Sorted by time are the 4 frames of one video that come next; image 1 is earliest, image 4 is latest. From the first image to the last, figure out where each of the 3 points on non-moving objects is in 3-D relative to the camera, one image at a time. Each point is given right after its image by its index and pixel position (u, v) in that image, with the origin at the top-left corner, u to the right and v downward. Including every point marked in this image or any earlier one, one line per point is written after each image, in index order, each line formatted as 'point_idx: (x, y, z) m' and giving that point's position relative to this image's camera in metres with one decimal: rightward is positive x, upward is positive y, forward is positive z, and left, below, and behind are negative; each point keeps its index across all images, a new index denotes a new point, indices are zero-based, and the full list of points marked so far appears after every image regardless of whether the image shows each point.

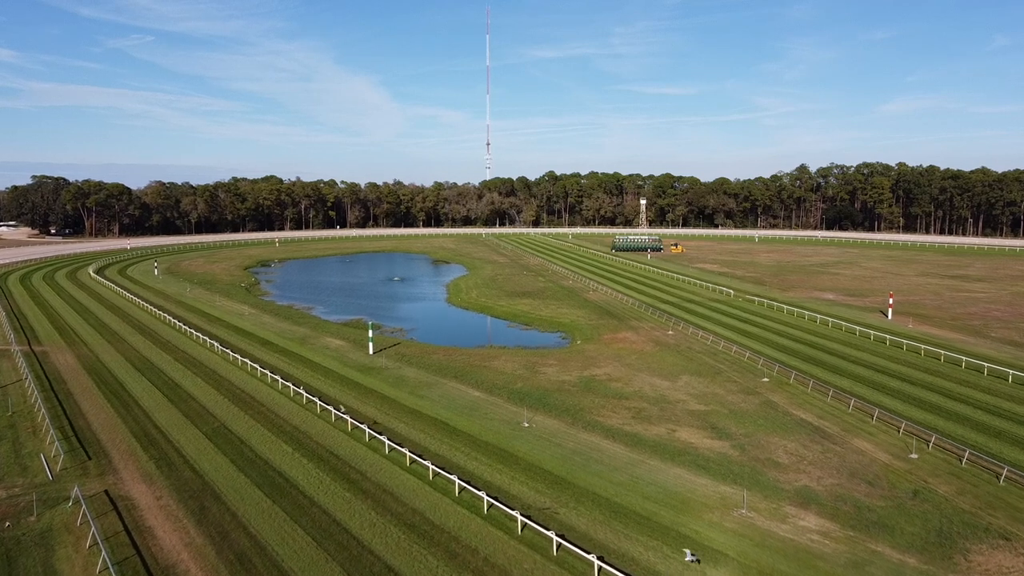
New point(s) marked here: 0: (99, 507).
0: (-13.2, -7.0, +19.2) m
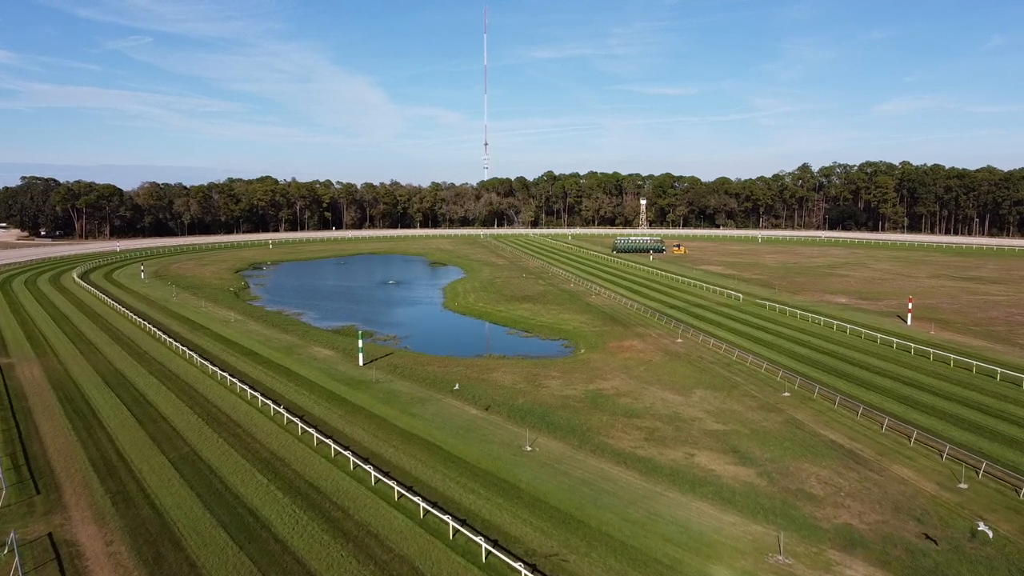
0: (-13.1, -7.4, +16.7) m
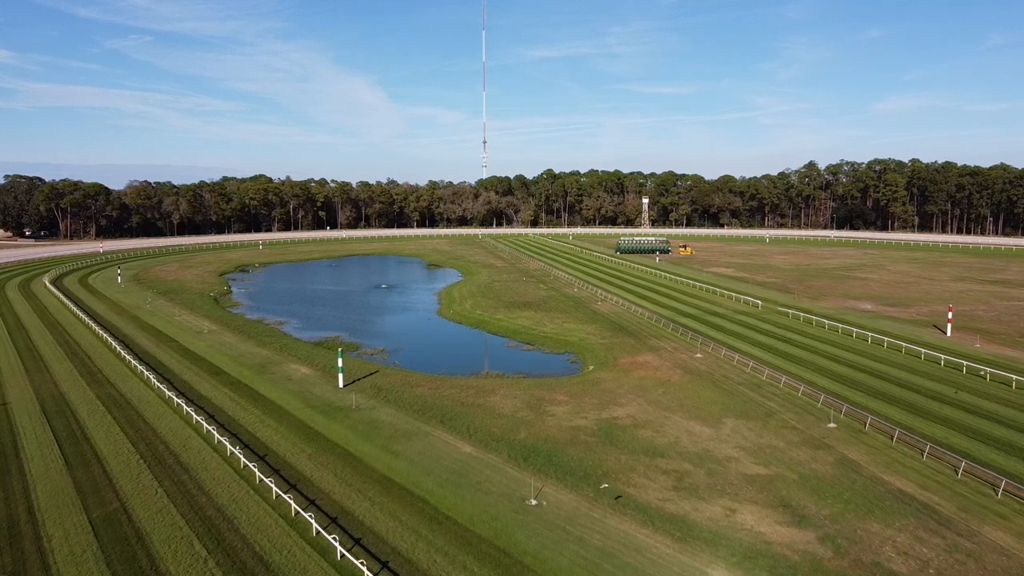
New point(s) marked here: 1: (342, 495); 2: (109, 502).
0: (-13.1, -8.1, +12.4) m
1: (-5.6, -6.8, +19.9) m
2: (-13.1, -6.9, +19.5) m
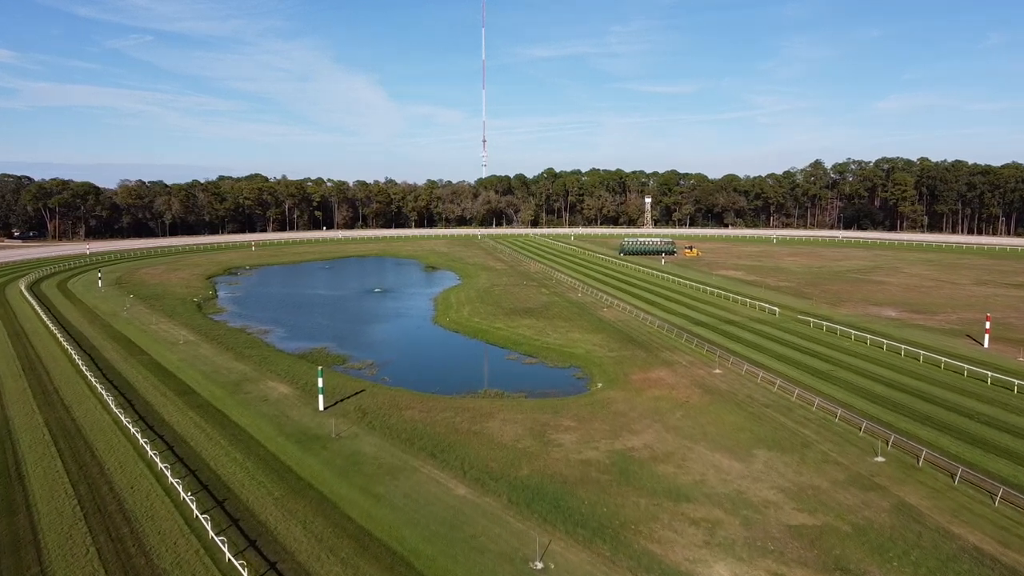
0: (-13.0, -8.6, +9.1) m
1: (-5.6, -7.4, +16.6) m
2: (-13.0, -7.5, +16.2) m
